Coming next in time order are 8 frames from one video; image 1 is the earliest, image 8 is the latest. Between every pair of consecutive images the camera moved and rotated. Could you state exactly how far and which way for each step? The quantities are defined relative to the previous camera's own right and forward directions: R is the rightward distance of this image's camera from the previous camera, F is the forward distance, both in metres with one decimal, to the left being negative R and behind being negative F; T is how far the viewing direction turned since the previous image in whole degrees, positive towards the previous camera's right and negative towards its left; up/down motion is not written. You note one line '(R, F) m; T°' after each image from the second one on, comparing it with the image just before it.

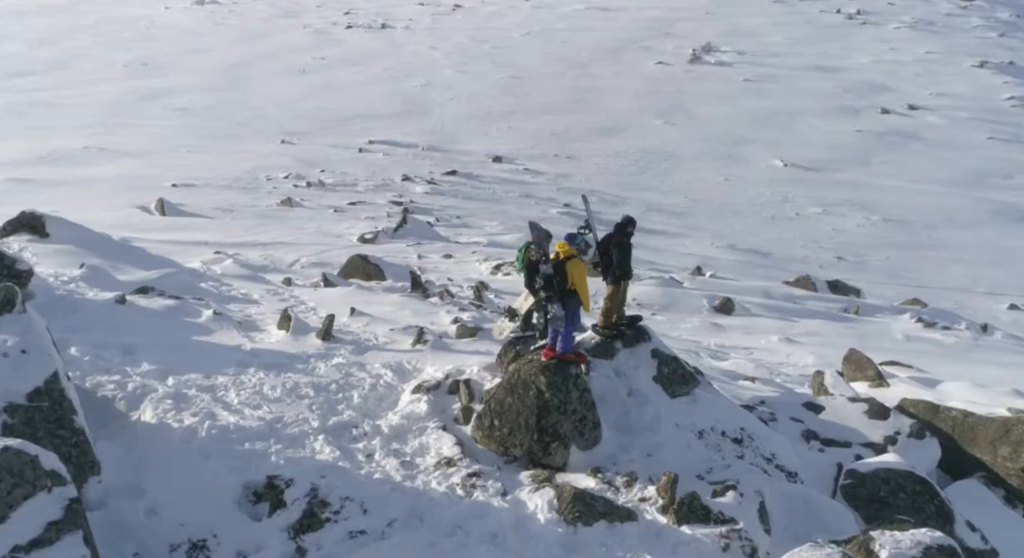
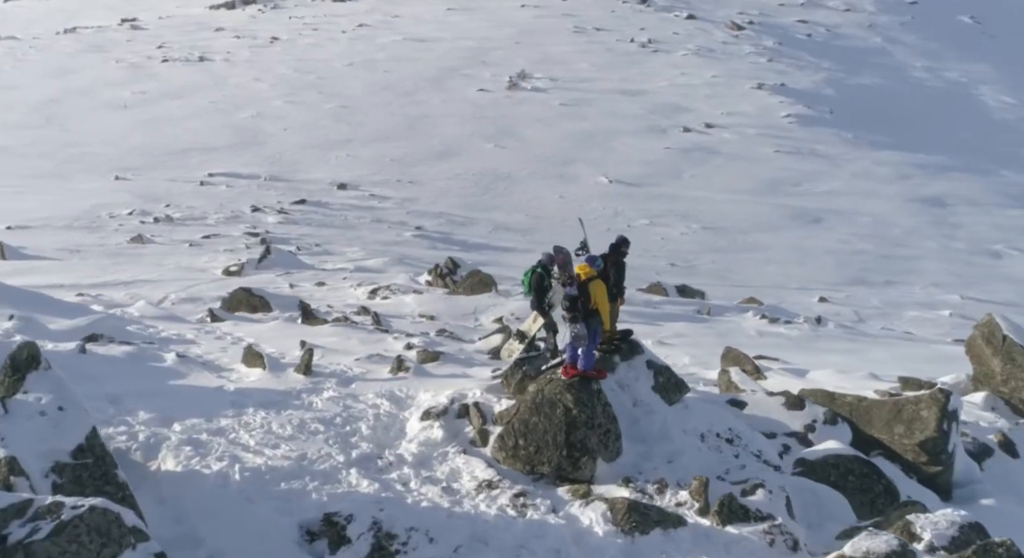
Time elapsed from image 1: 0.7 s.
(-1.3, -0.1) m; +10°
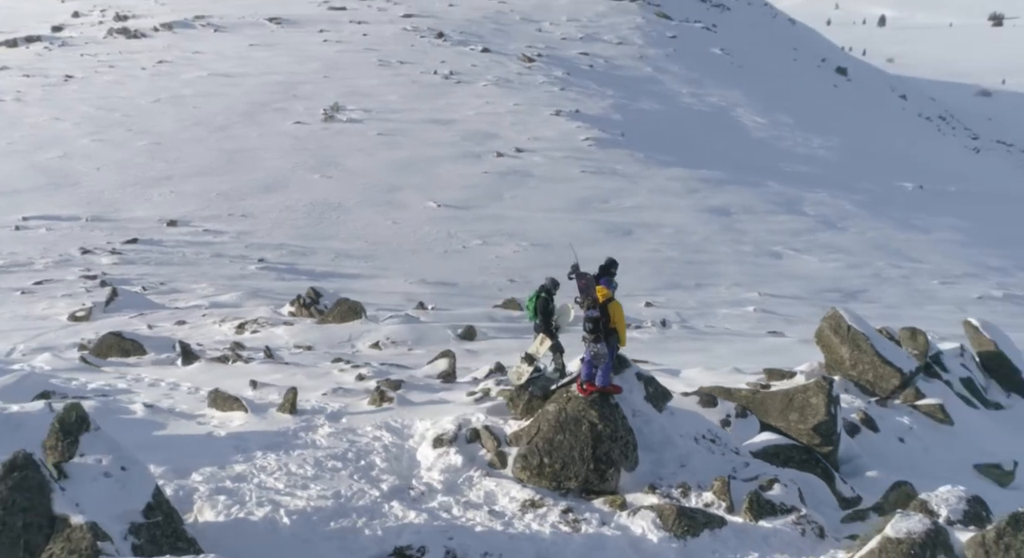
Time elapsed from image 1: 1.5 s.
(-1.4, 0.0) m; +11°
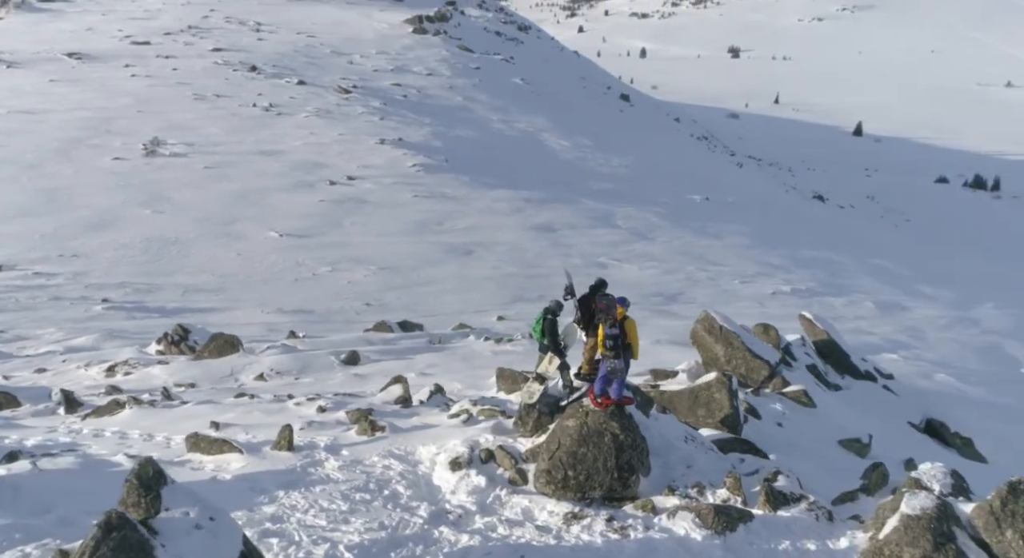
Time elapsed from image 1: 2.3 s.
(-1.3, 0.0) m; +10°
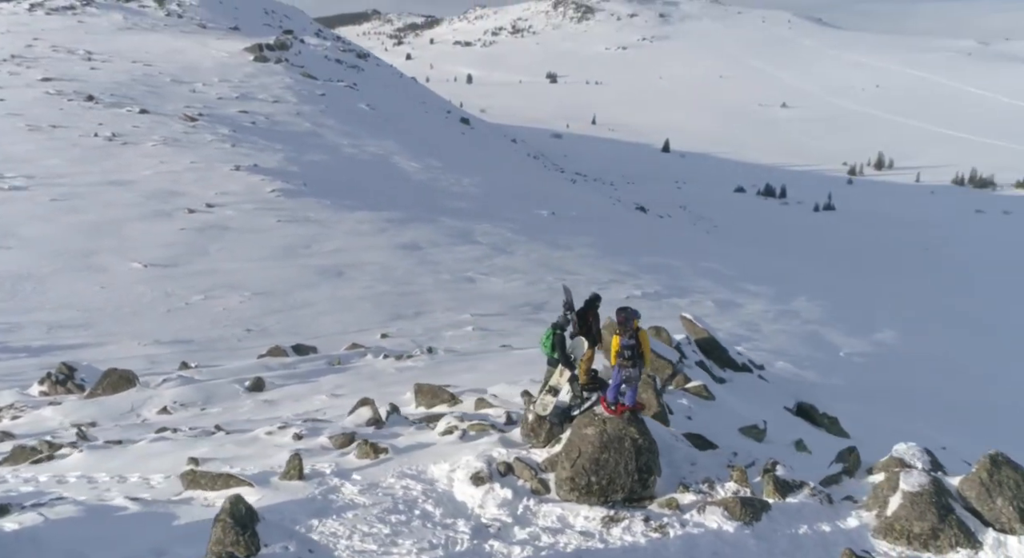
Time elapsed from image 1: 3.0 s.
(-1.2, -0.1) m; +9°
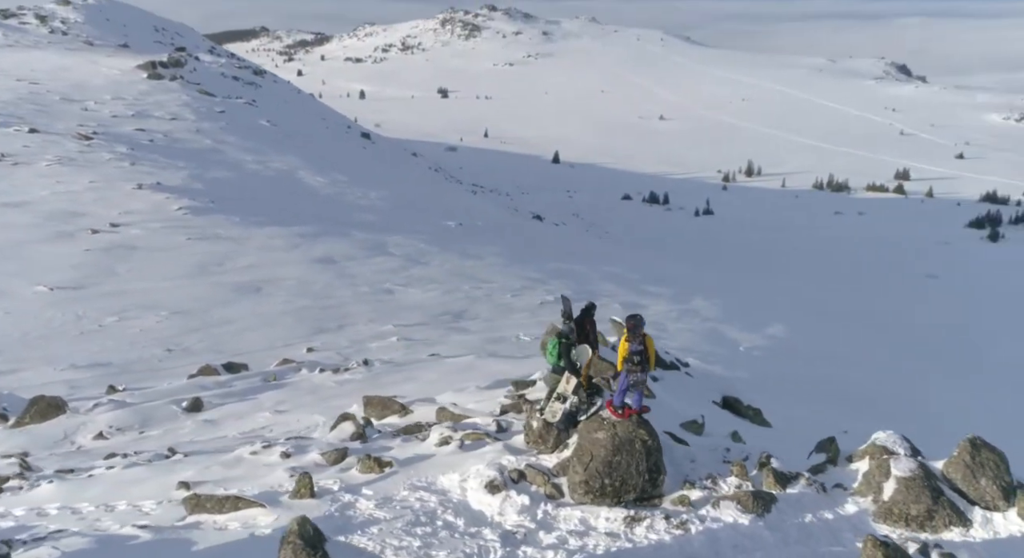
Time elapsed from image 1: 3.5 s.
(-0.8, -0.1) m; +6°
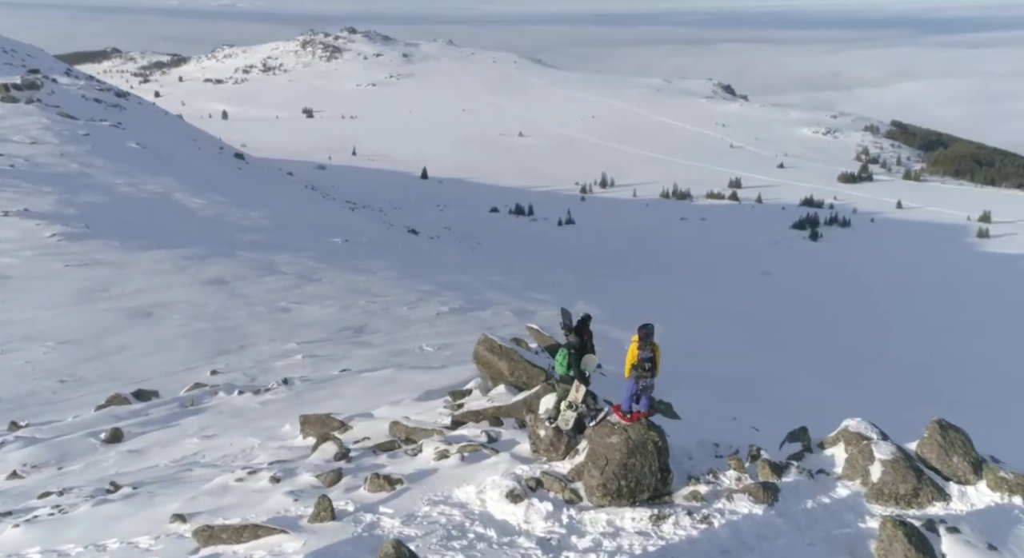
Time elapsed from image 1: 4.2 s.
(-1.0, -0.1) m; +7°
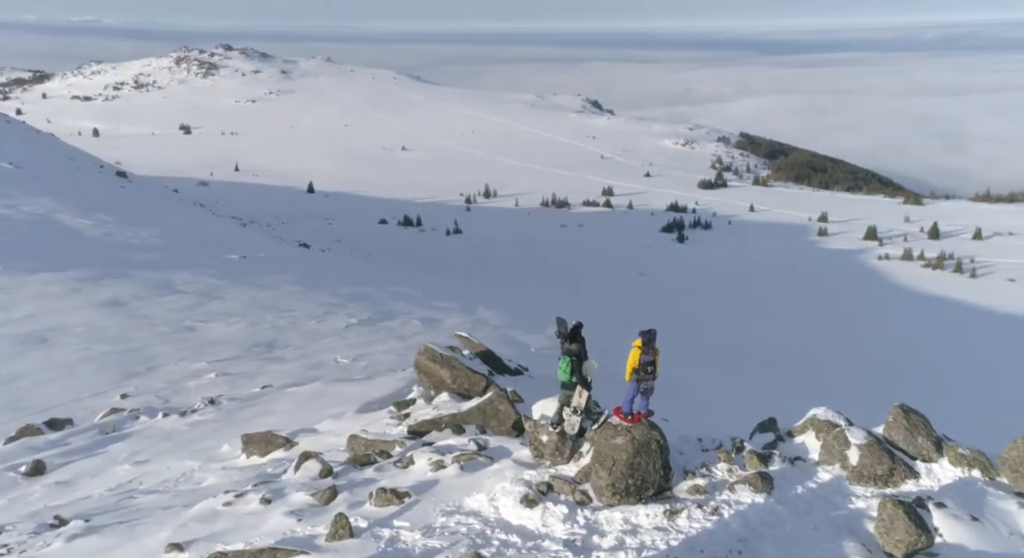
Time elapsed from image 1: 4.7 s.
(-0.9, -0.2) m; +7°
